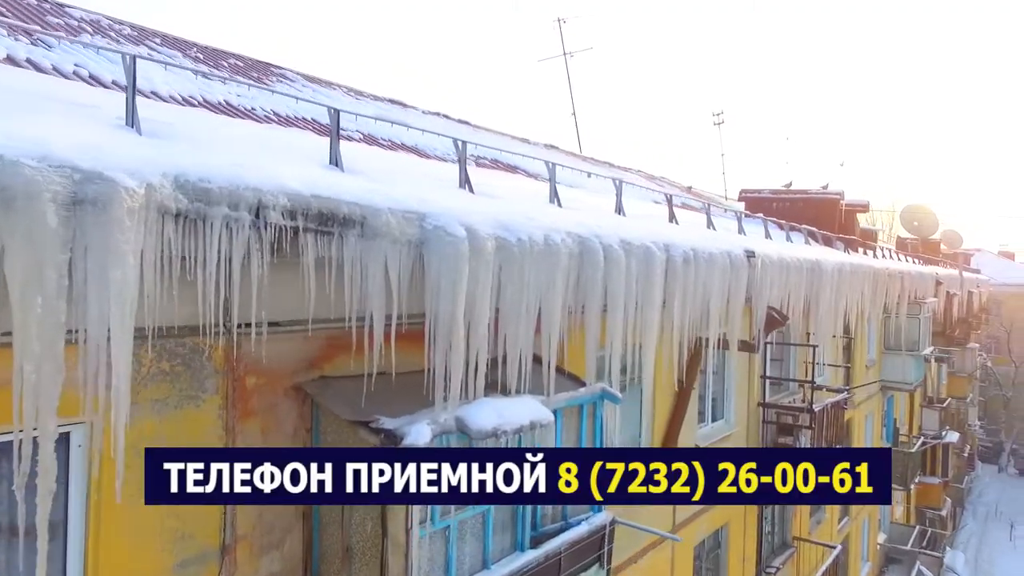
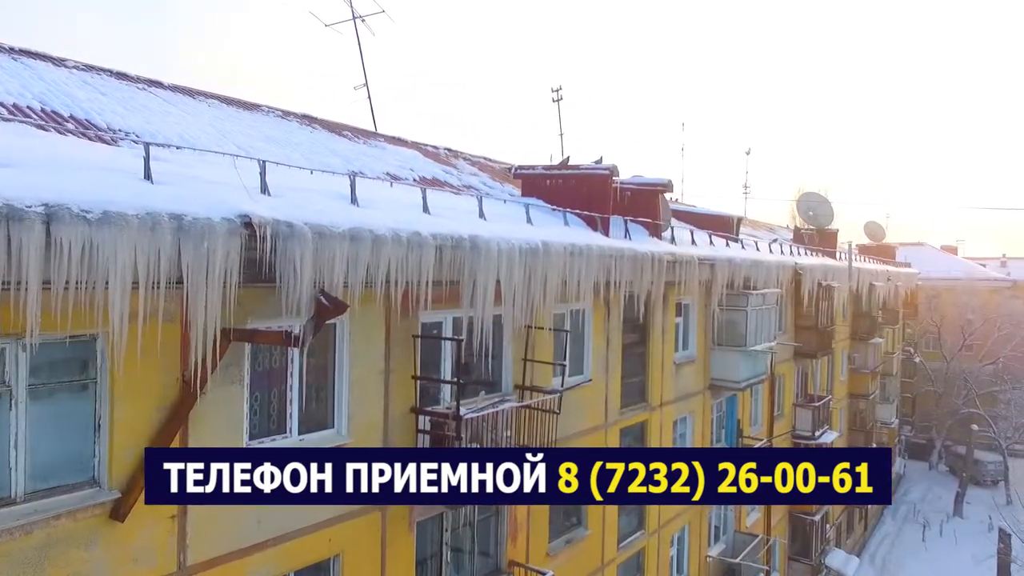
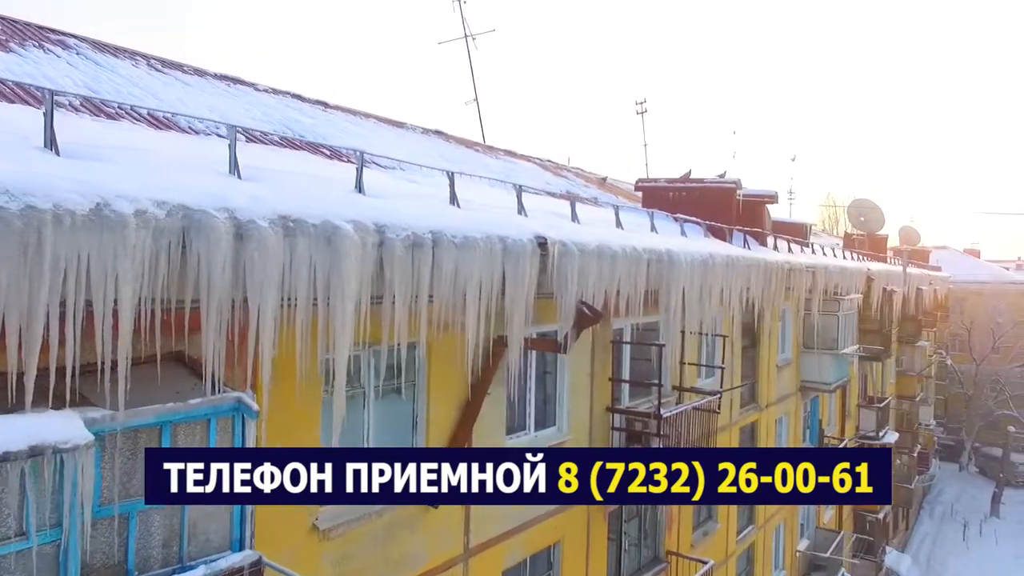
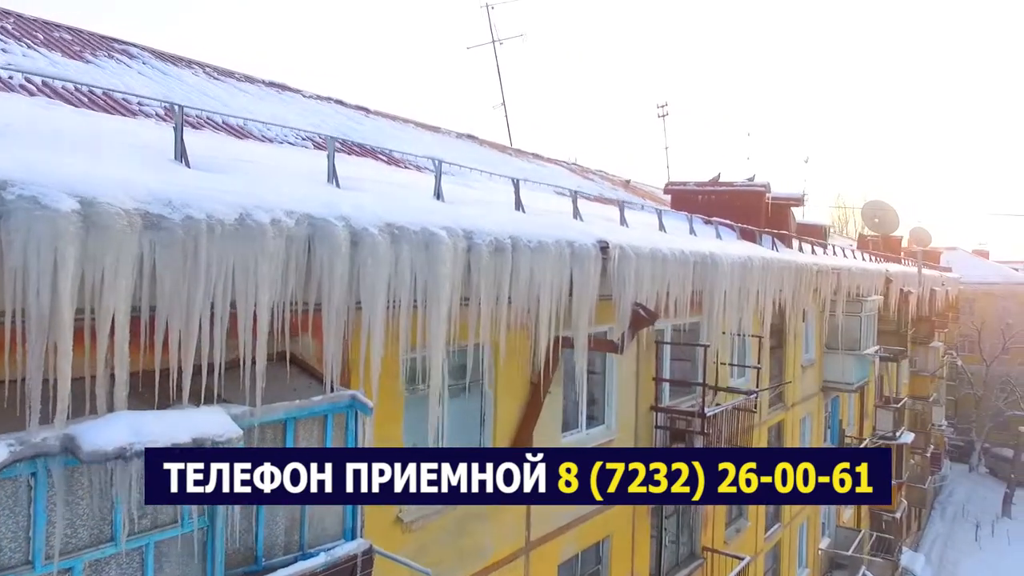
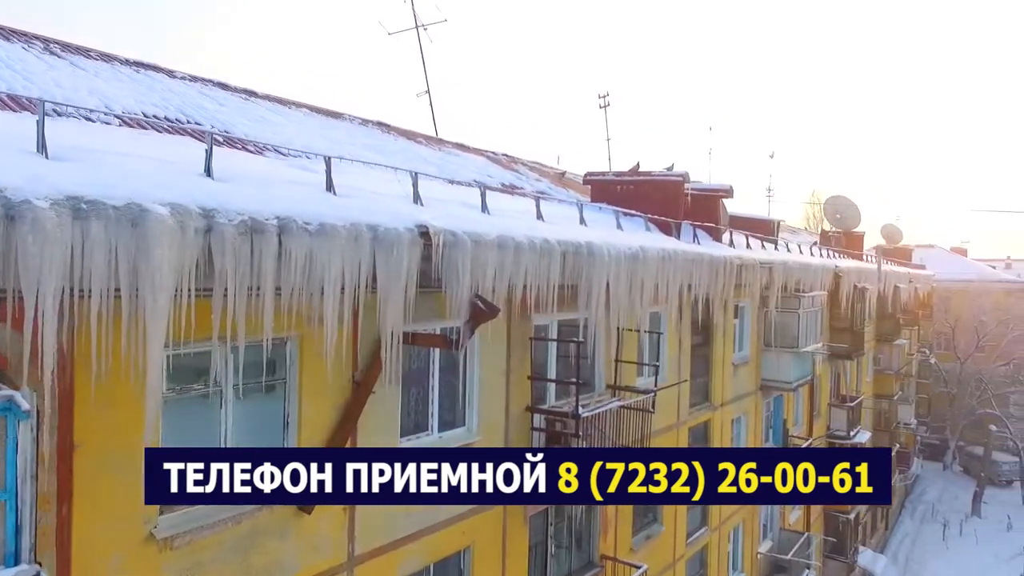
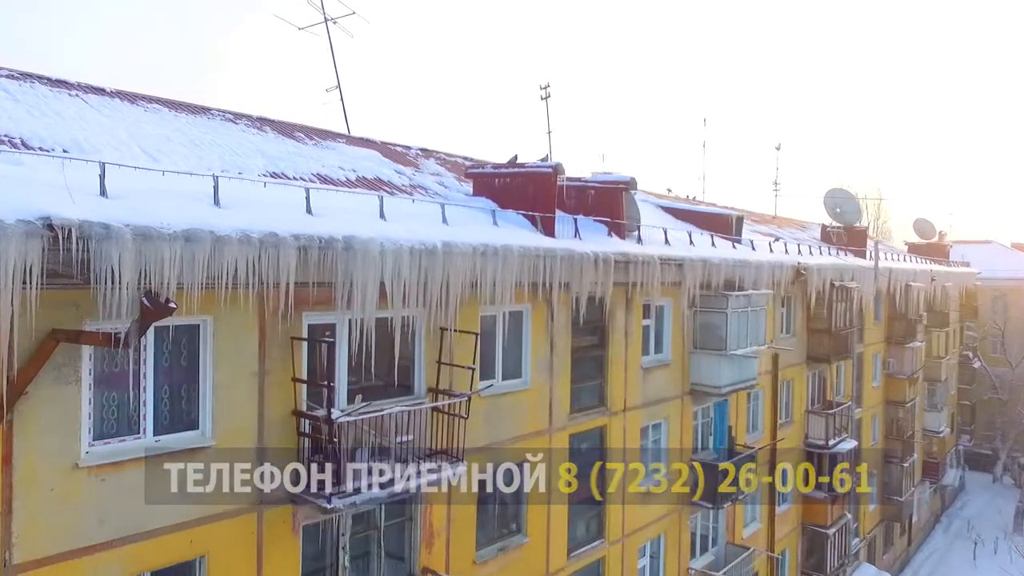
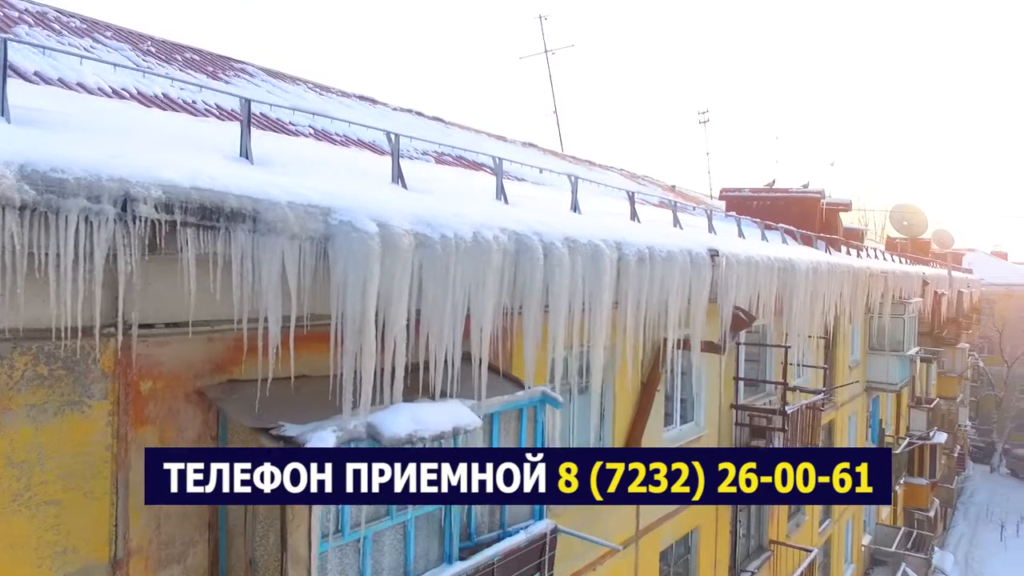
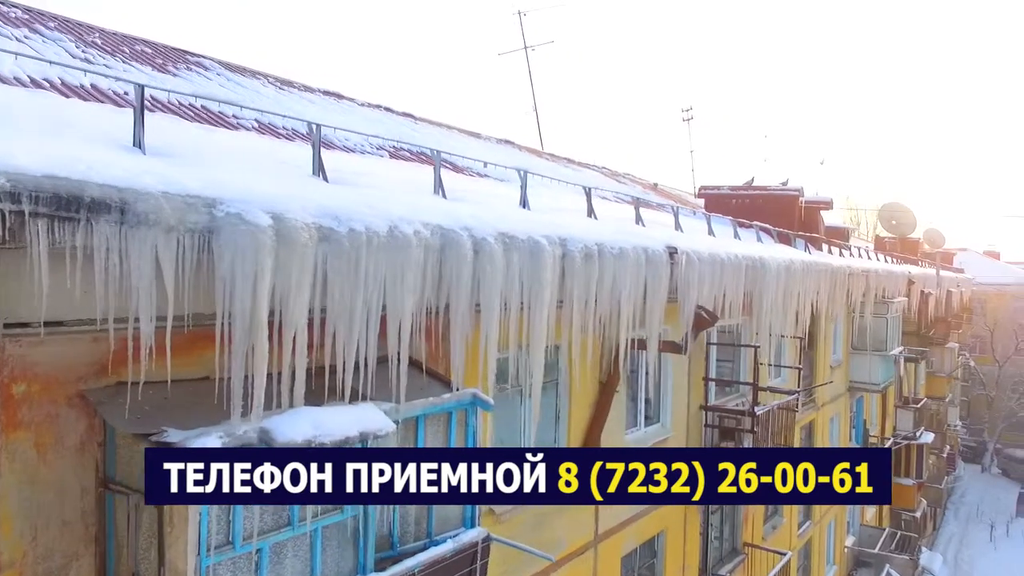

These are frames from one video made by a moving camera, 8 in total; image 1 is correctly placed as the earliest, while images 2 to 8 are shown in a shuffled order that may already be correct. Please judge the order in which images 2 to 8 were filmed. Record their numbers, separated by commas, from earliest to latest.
7, 8, 4, 3, 5, 2, 6
